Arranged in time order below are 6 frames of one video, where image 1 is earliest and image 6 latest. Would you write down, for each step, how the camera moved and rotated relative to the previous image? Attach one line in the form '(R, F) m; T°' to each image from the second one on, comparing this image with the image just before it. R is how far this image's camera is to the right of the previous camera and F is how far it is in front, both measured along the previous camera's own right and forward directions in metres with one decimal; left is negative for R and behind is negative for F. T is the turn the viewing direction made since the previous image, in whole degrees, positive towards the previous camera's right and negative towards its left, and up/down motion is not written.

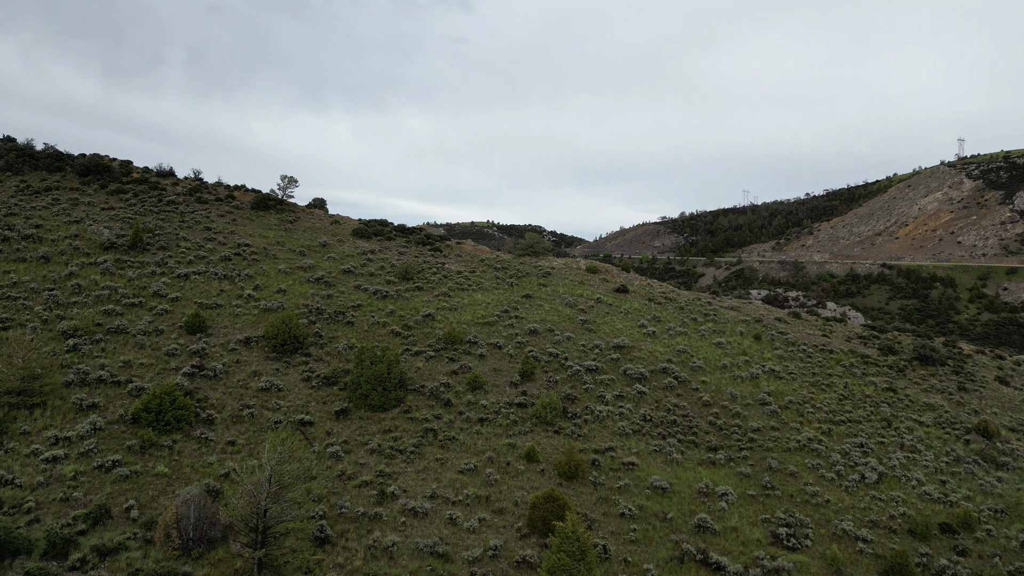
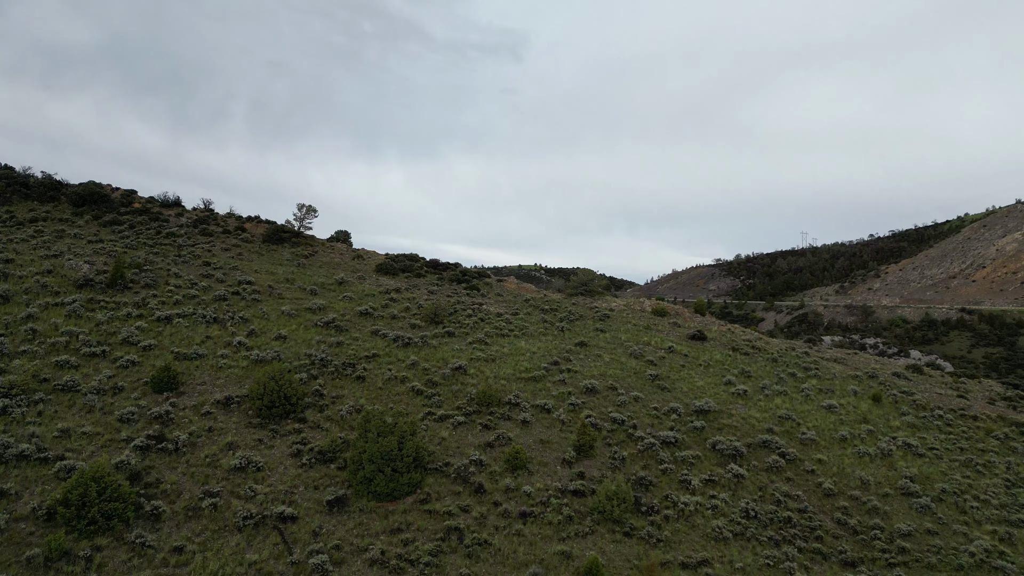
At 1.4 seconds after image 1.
(-0.1, +5.2) m; -4°
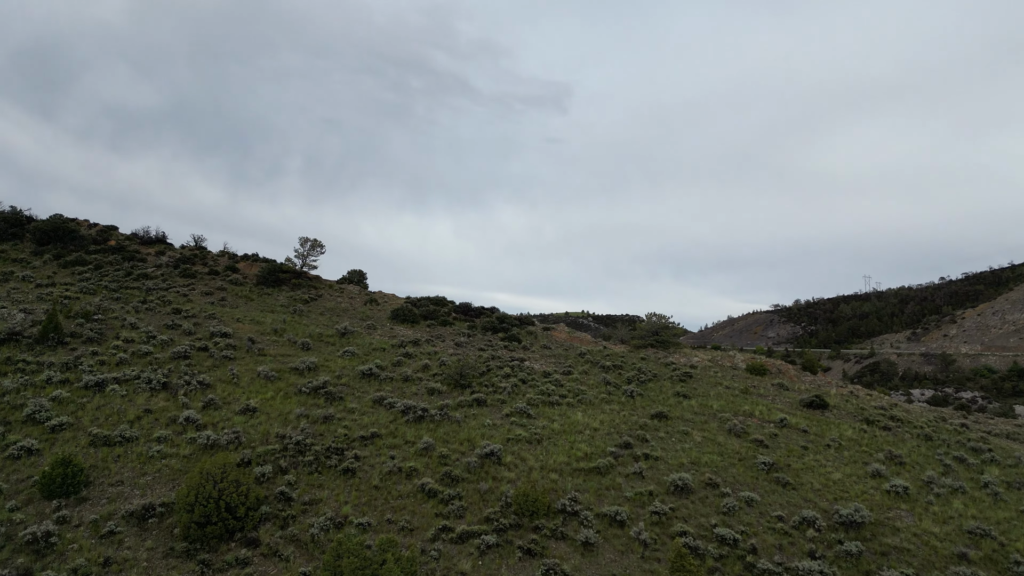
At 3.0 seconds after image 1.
(-0.1, +5.9) m; -4°
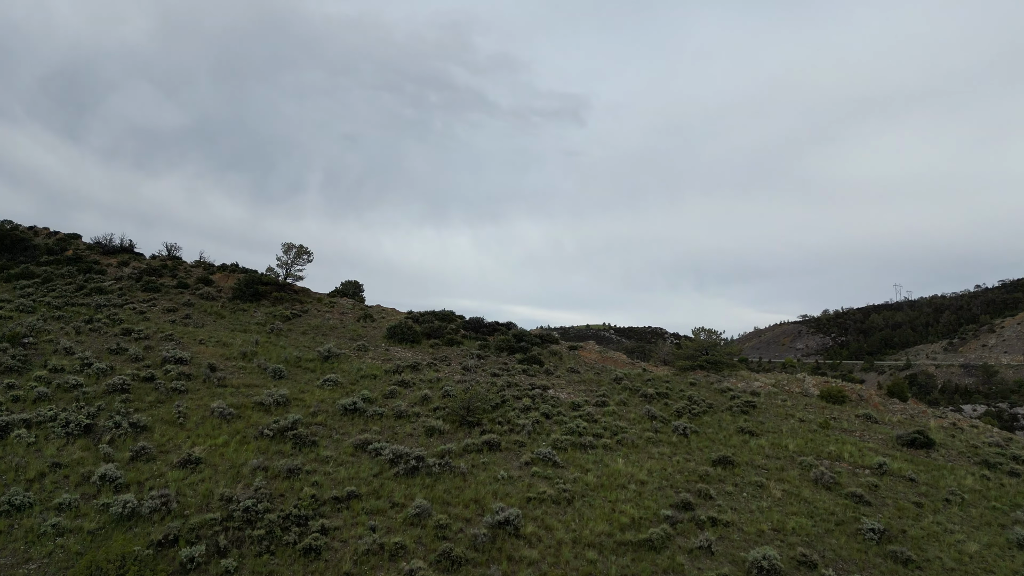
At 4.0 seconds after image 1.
(0.0, +3.6) m; -2°
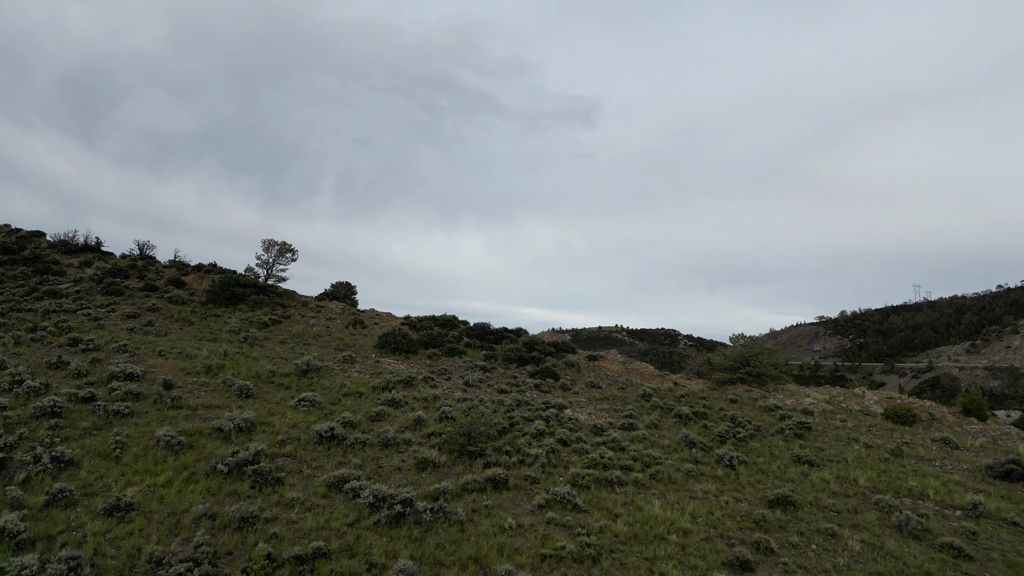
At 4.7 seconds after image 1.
(0.0, +2.4) m; -1°
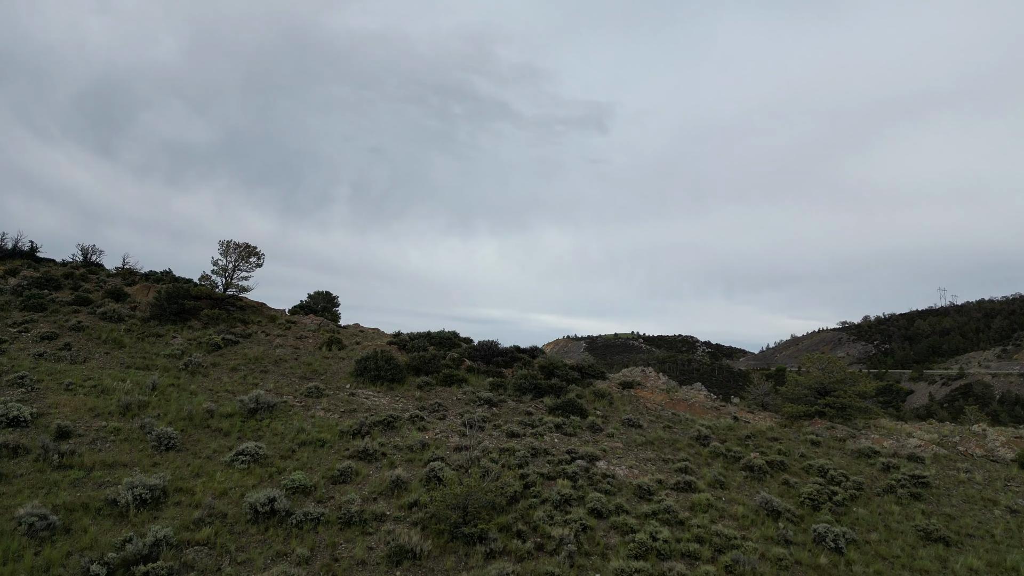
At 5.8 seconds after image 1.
(0.0, +3.4) m; -1°
